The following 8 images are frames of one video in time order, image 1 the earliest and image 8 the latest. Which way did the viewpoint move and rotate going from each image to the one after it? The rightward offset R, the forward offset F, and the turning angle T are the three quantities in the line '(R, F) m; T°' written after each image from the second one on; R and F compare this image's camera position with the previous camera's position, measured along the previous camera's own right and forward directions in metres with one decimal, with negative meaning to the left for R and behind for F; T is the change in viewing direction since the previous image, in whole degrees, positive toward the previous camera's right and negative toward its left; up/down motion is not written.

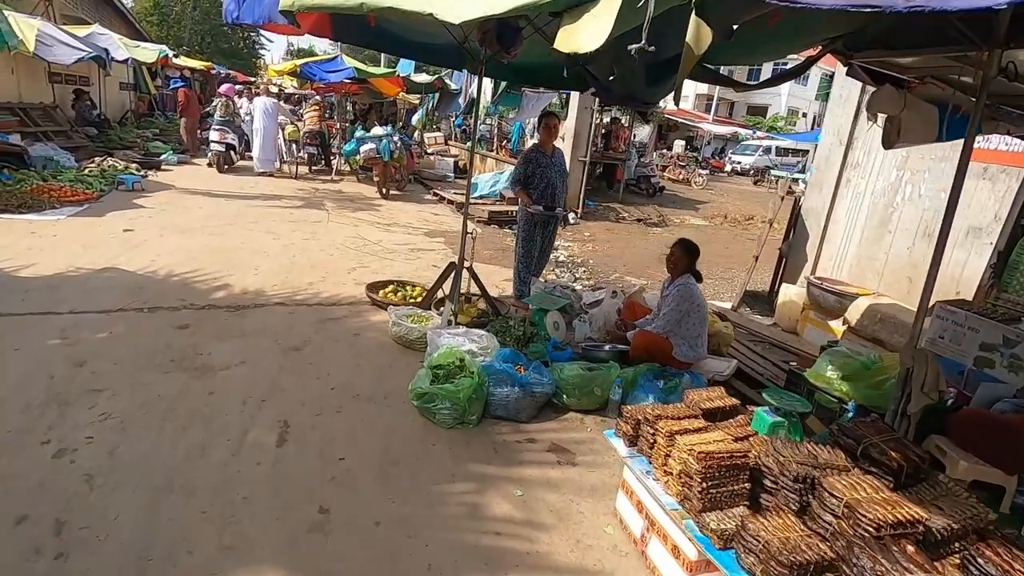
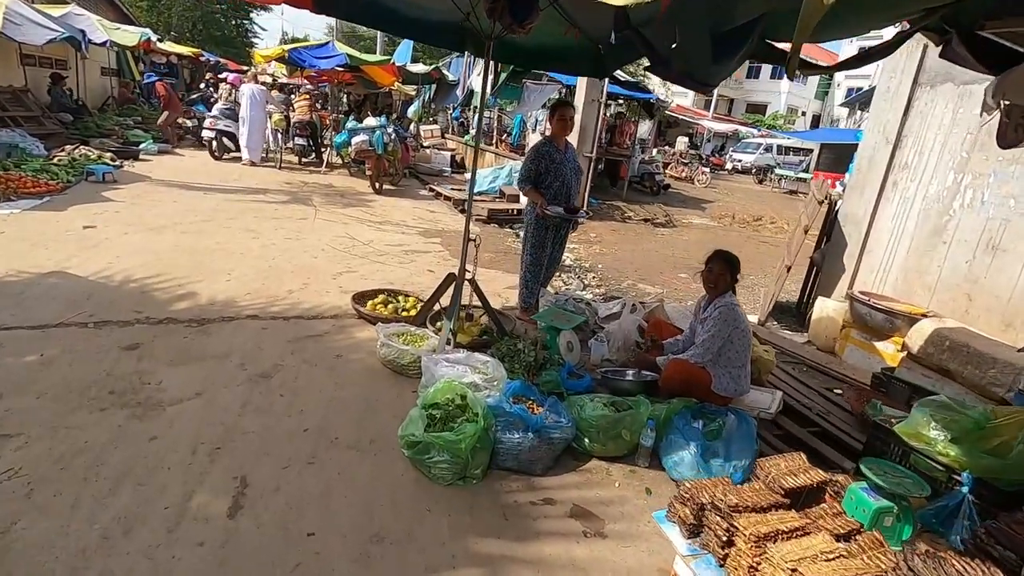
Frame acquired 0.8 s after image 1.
(-0.1, +0.6) m; +1°
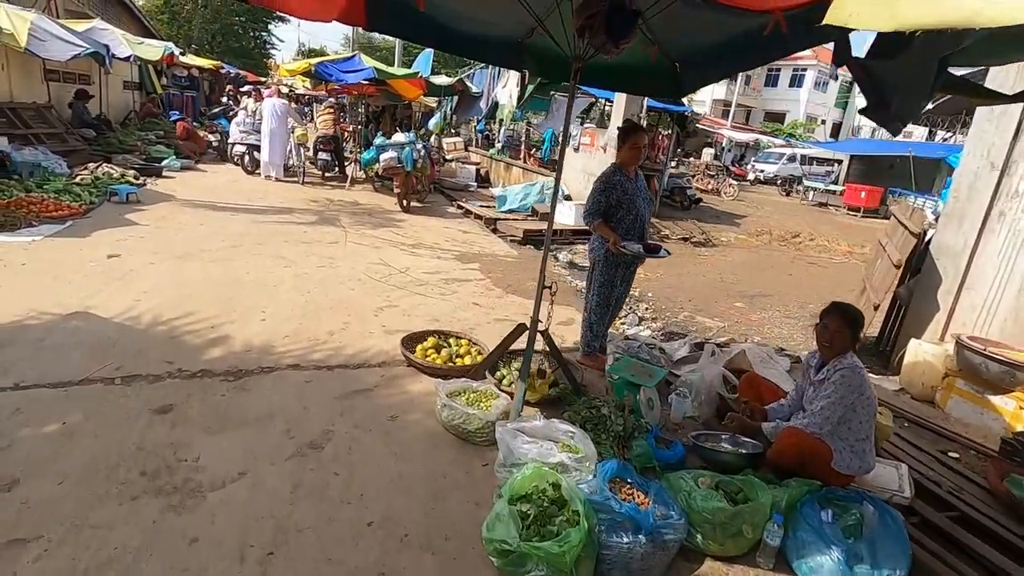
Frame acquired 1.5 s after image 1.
(-0.4, +0.5) m; -1°
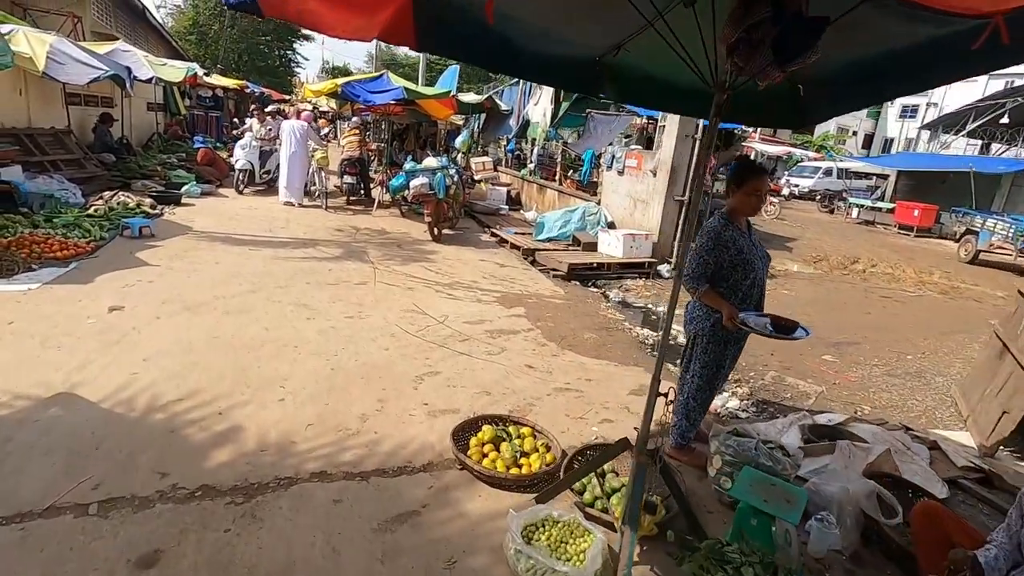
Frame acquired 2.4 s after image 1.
(-0.4, +0.8) m; -2°
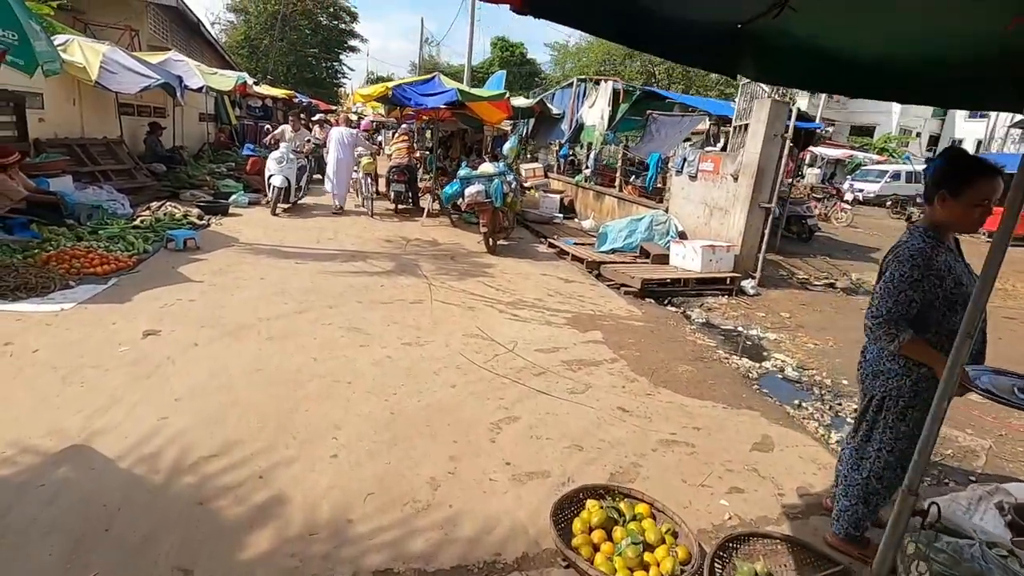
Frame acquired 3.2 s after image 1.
(-0.4, +0.8) m; -4°
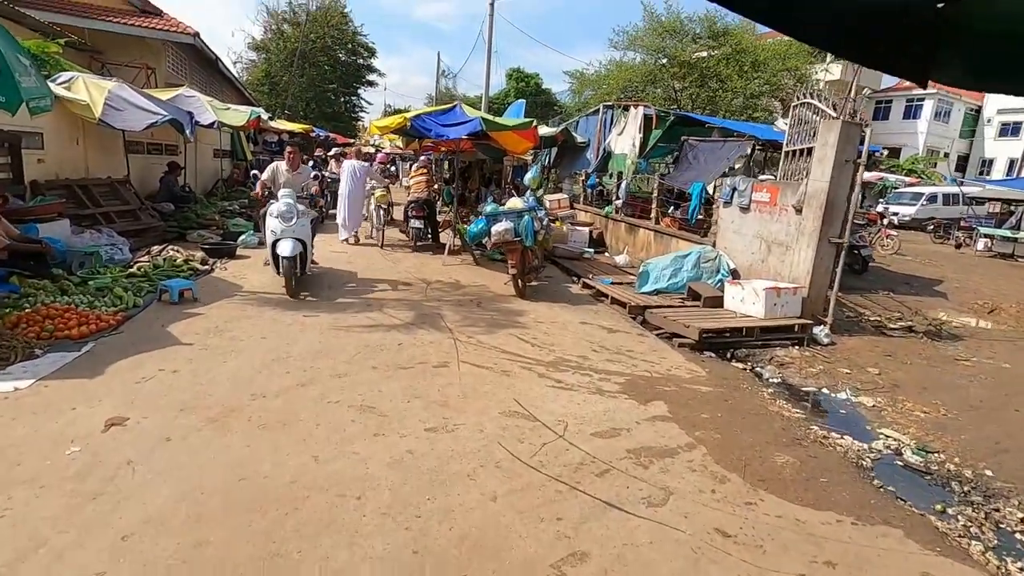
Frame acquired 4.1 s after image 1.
(-0.2, +0.9) m; -2°
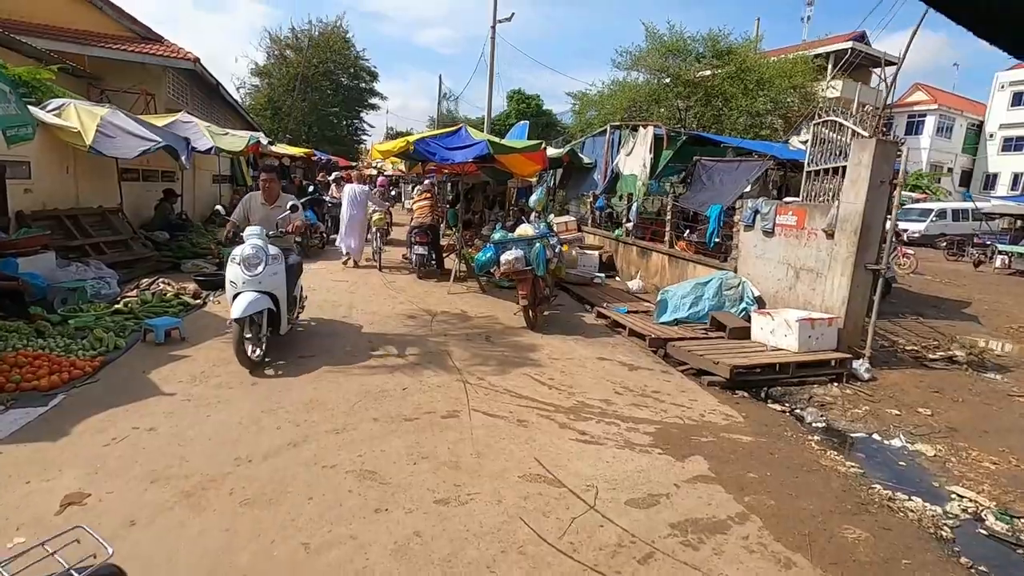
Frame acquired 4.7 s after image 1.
(-0.1, +0.5) m; 0°
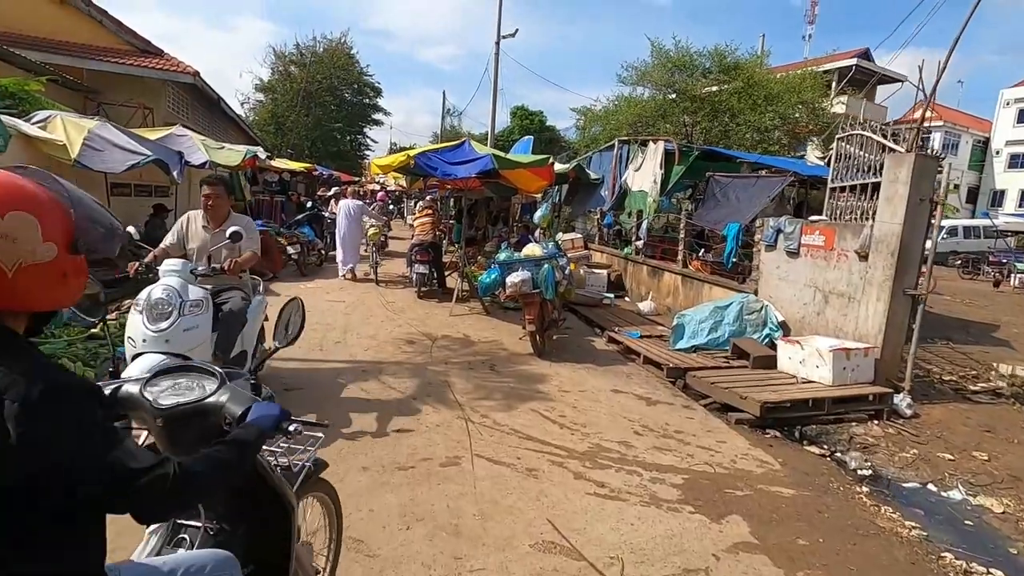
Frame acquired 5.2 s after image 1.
(0.0, +0.5) m; 0°
